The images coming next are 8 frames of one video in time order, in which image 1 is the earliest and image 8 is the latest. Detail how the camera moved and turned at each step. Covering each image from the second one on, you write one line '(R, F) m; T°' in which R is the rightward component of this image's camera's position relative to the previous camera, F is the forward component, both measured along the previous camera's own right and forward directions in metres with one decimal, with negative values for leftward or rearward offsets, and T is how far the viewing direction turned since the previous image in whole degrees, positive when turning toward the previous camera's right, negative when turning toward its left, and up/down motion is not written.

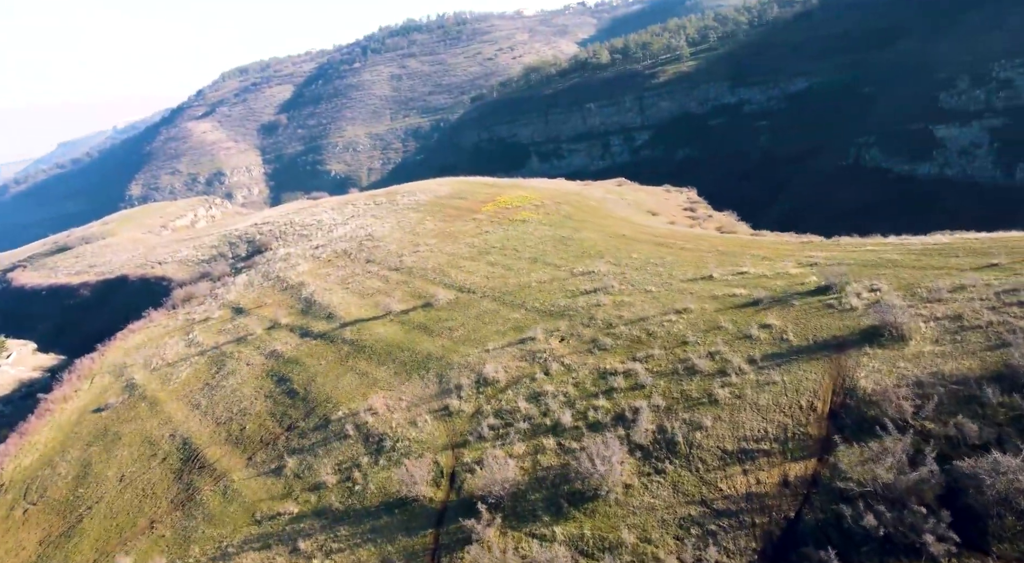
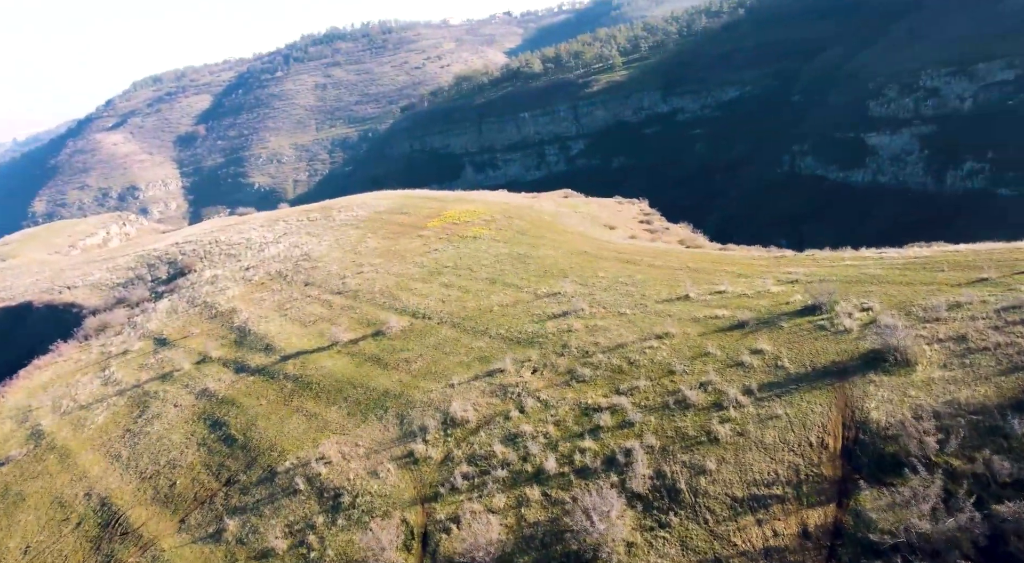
(-1.1, +2.2) m; +6°
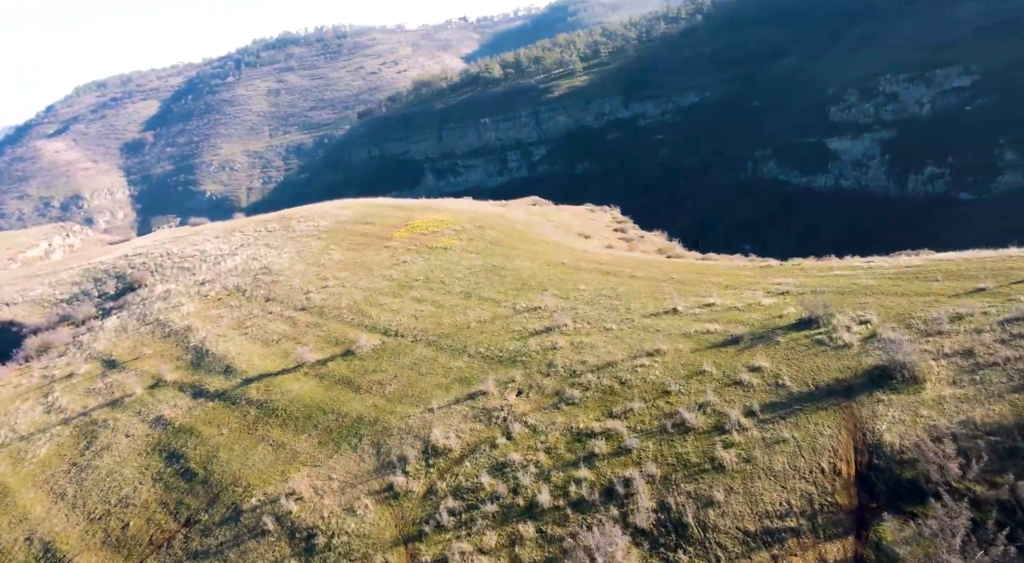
(-0.7, +1.3) m; +3°
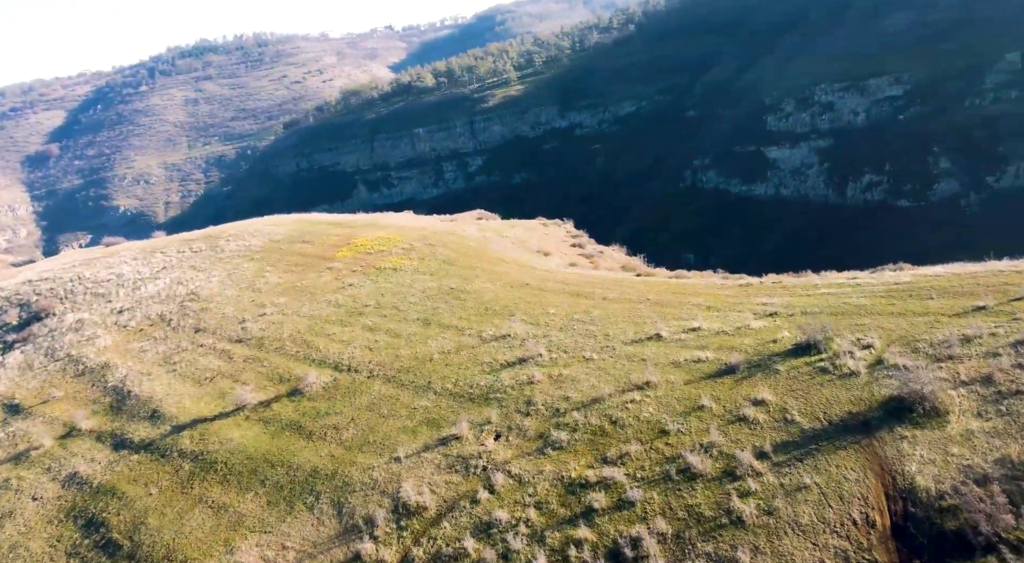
(-1.2, +2.2) m; +6°
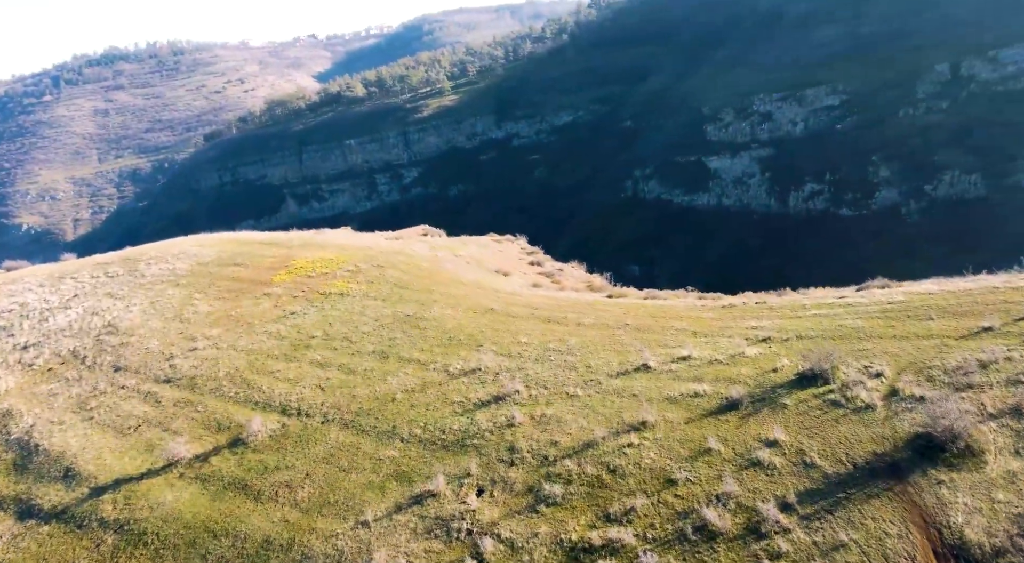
(-1.2, +2.2) m; +6°
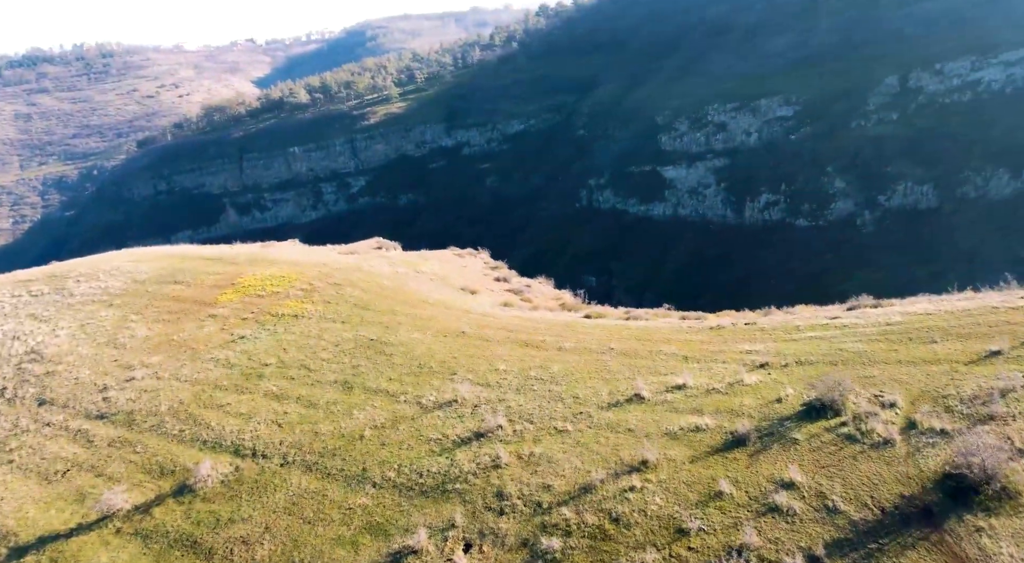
(-1.0, +1.7) m; +5°
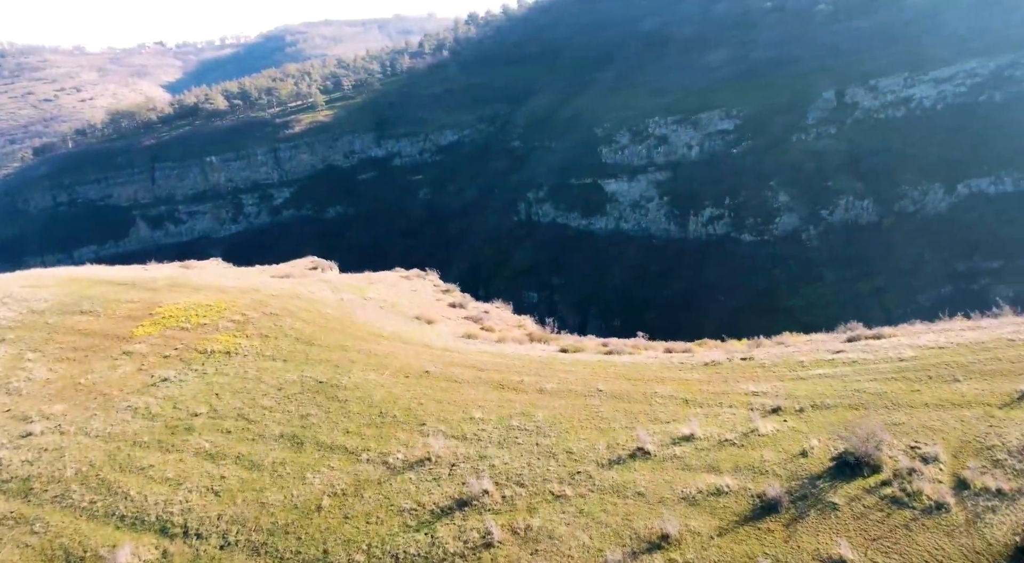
(-1.4, +2.6) m; +6°
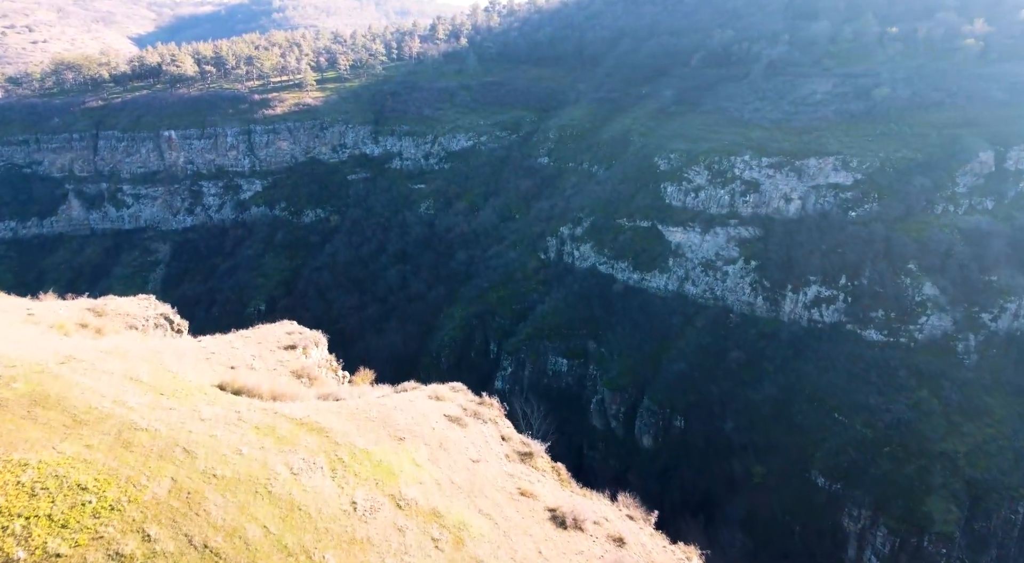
(-5.6, +15.5) m; +3°
